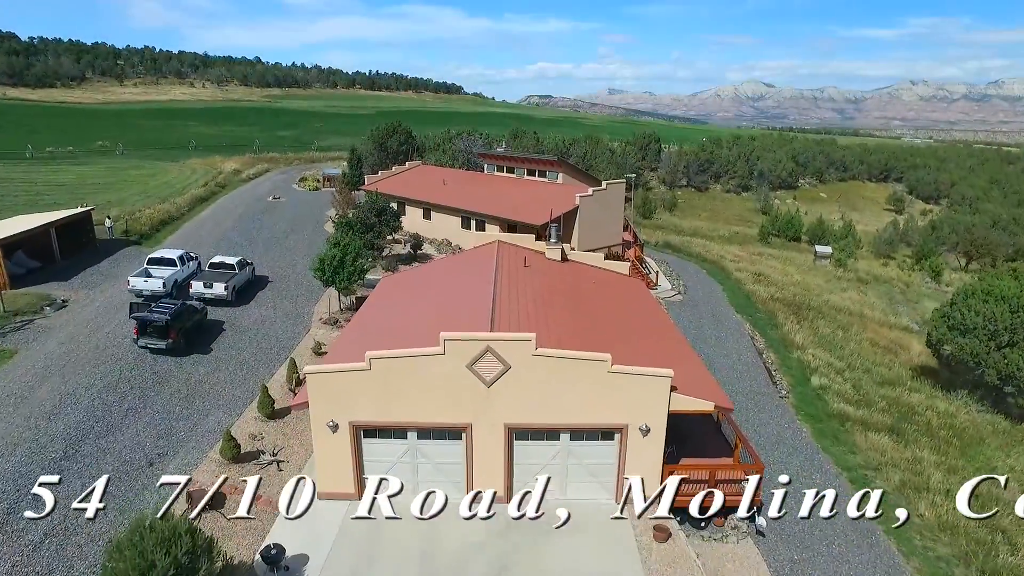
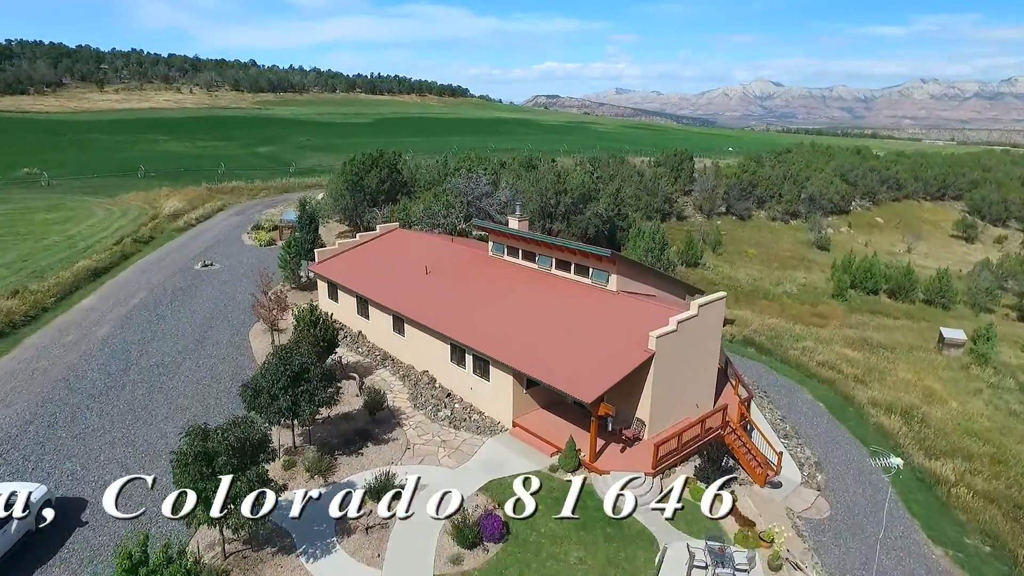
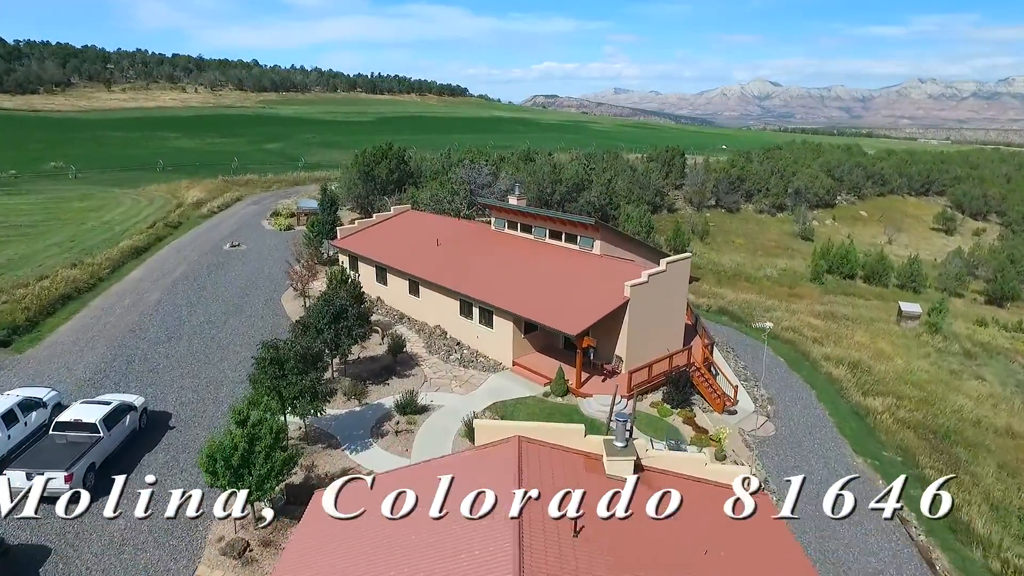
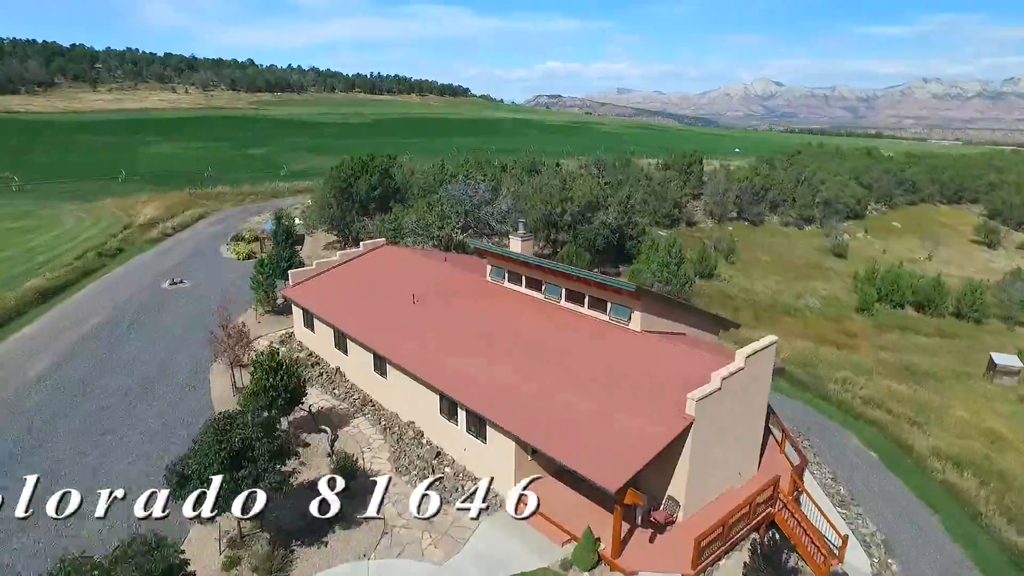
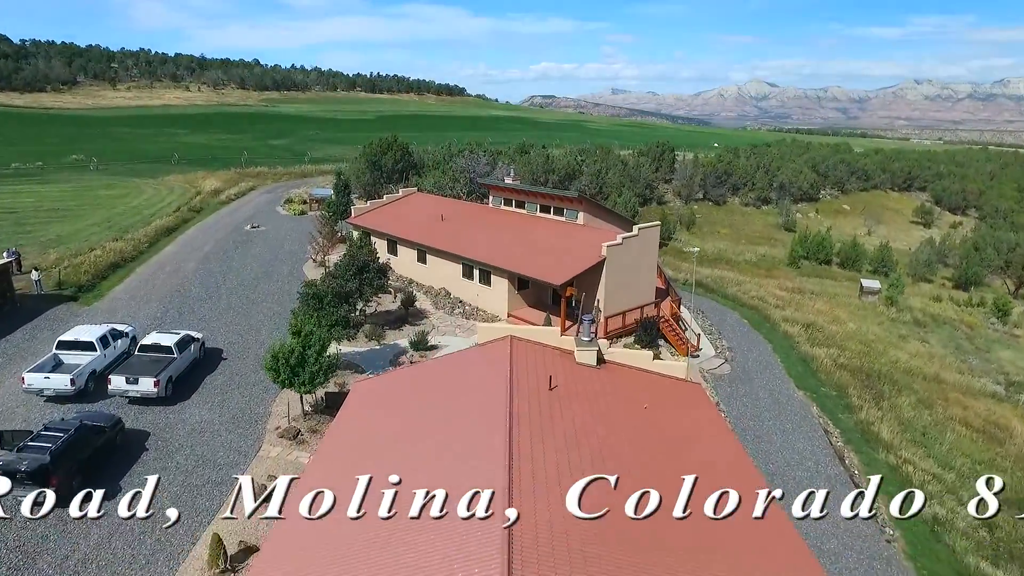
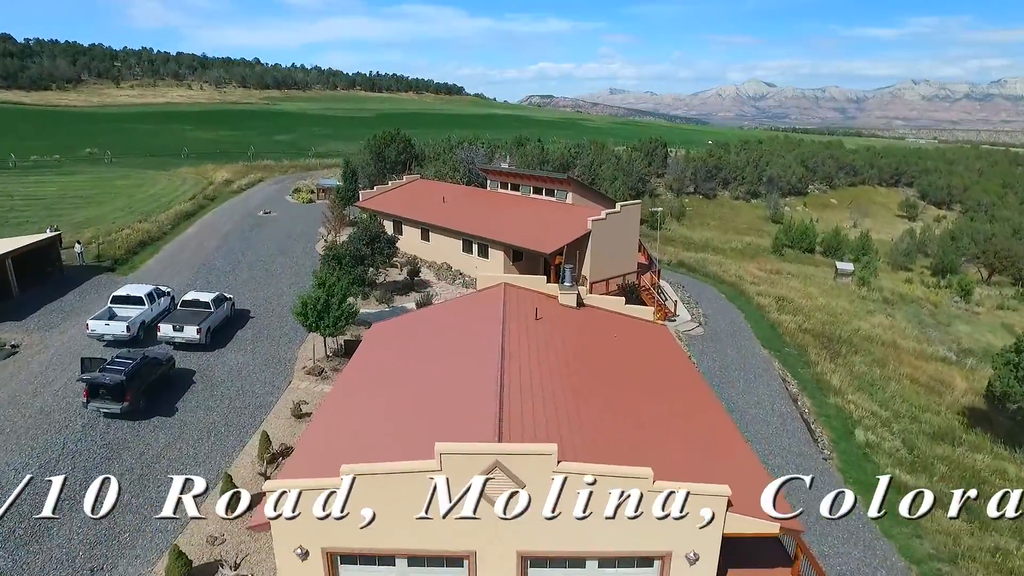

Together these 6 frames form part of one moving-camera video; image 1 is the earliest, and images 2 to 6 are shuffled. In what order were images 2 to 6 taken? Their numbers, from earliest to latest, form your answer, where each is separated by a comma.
6, 5, 3, 2, 4
